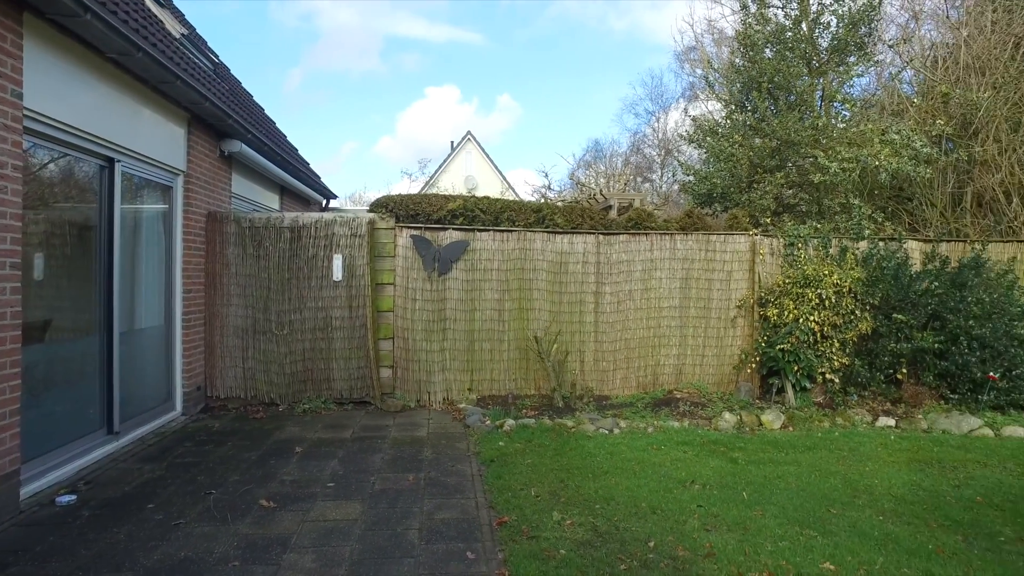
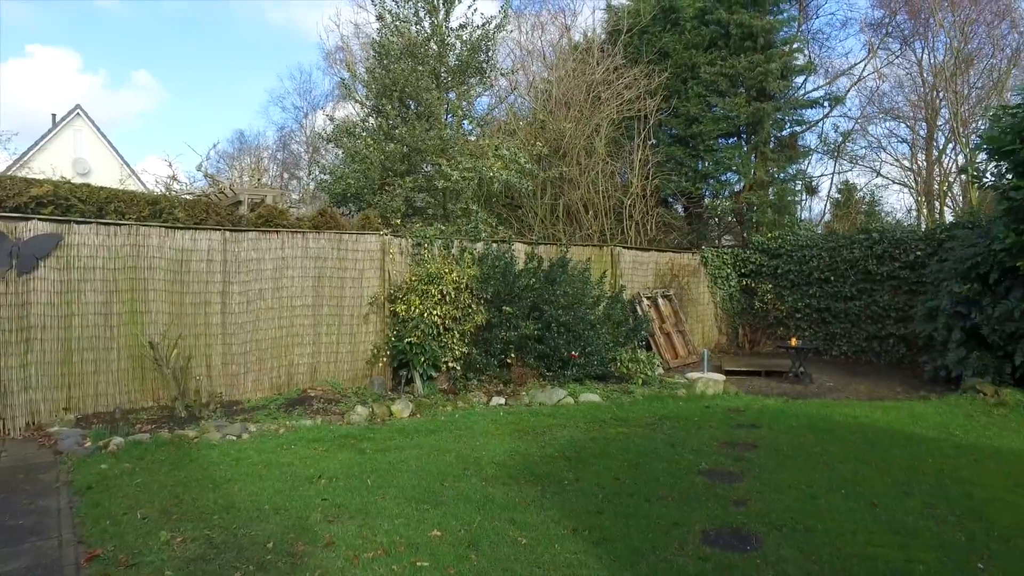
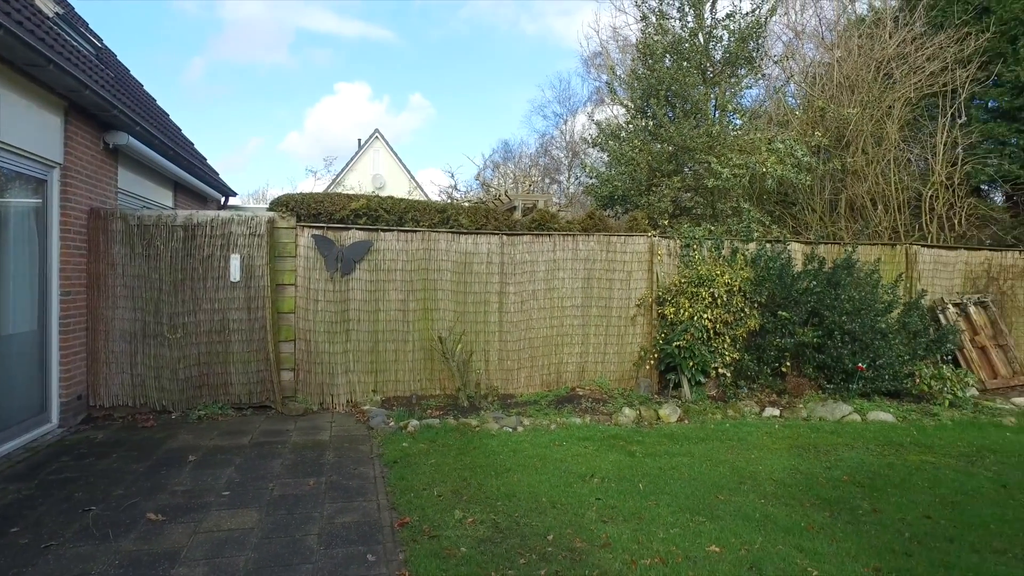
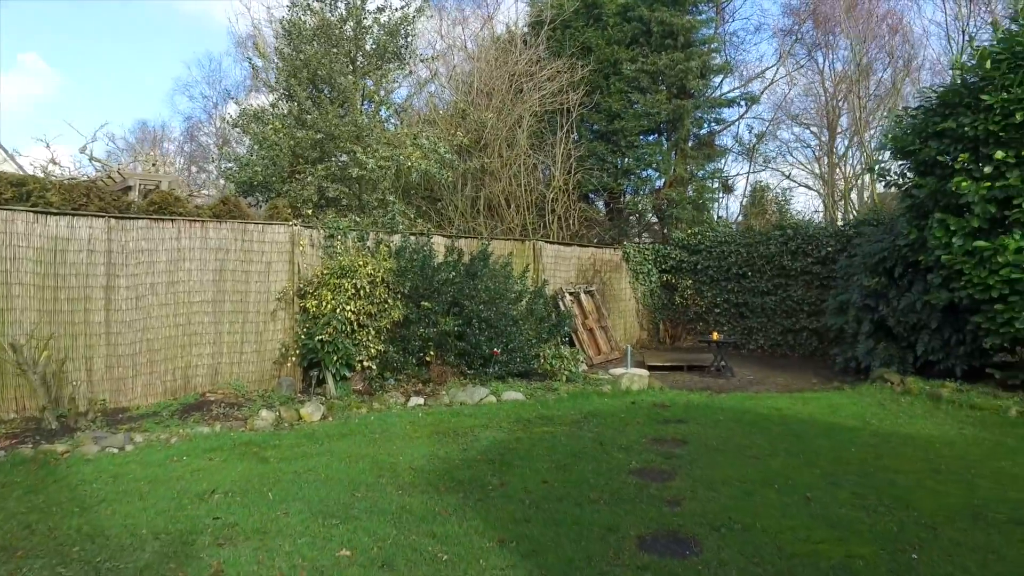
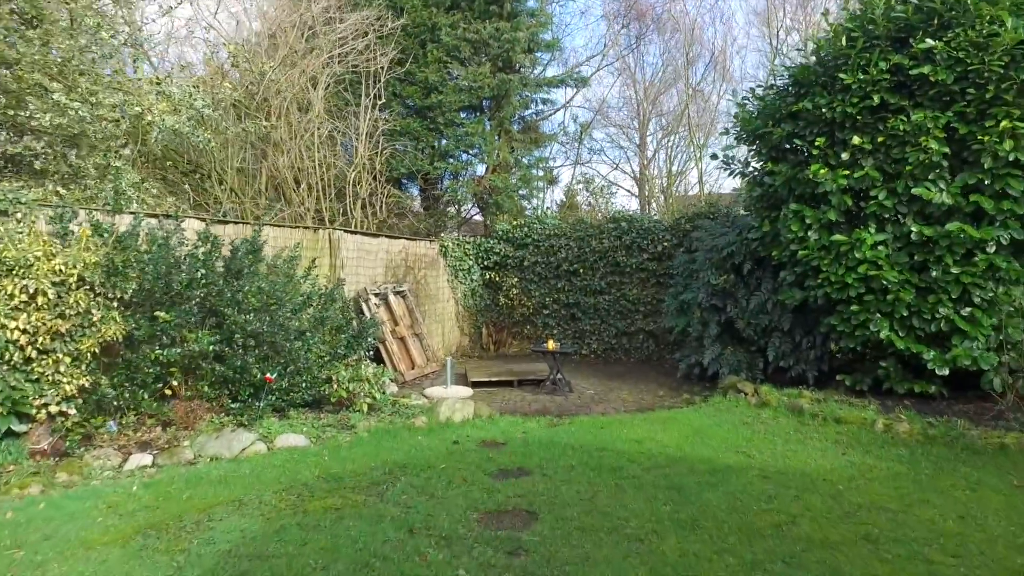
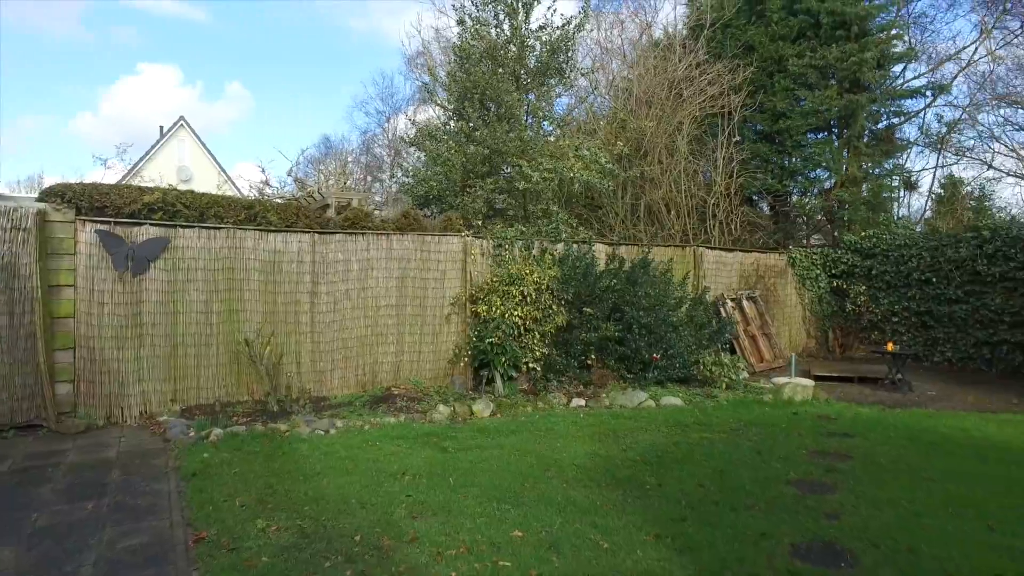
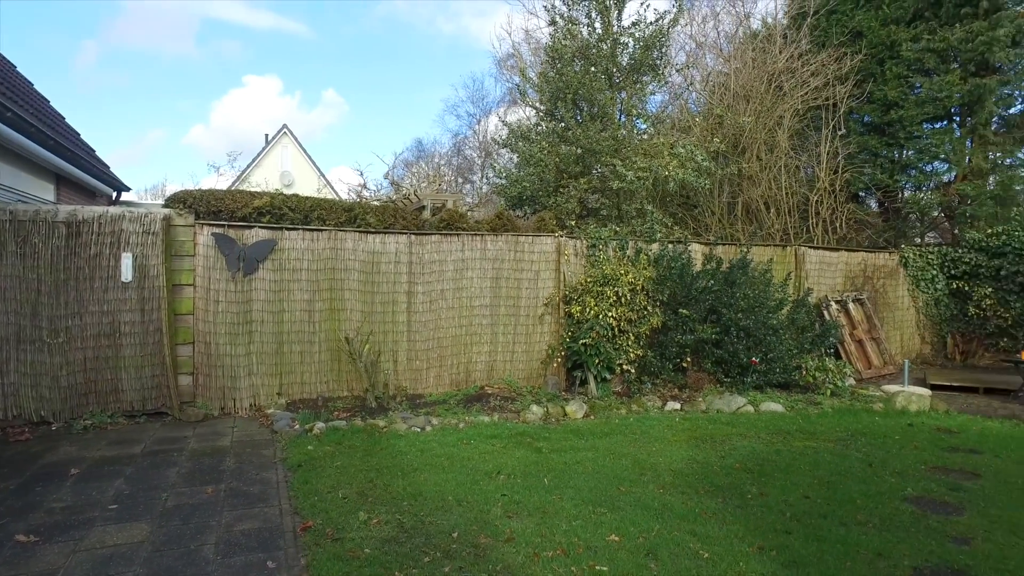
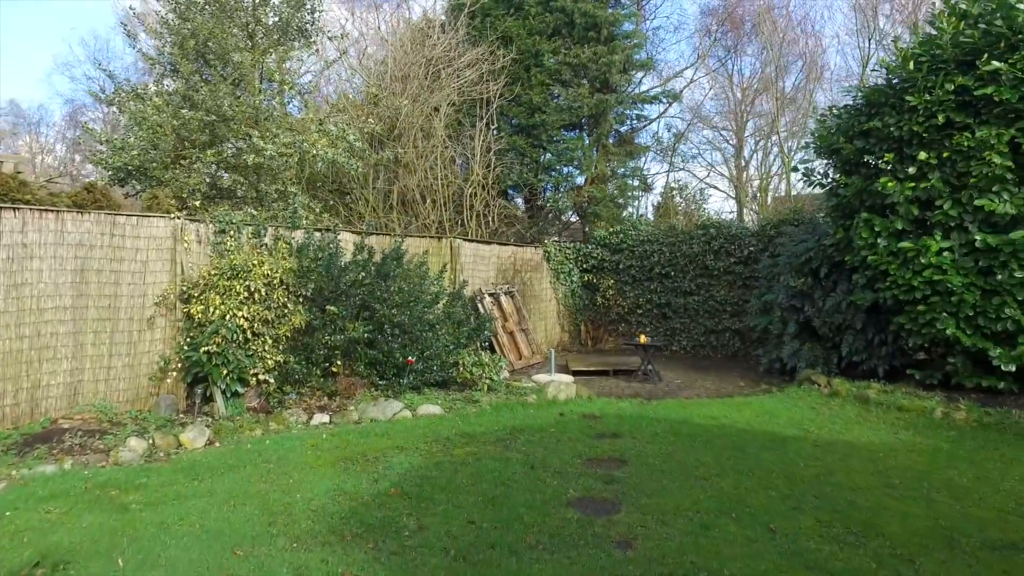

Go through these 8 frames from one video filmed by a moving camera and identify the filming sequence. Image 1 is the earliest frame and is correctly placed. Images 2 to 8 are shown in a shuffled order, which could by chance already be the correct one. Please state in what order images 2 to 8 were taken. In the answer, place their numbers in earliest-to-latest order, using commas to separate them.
3, 7, 6, 2, 4, 8, 5
